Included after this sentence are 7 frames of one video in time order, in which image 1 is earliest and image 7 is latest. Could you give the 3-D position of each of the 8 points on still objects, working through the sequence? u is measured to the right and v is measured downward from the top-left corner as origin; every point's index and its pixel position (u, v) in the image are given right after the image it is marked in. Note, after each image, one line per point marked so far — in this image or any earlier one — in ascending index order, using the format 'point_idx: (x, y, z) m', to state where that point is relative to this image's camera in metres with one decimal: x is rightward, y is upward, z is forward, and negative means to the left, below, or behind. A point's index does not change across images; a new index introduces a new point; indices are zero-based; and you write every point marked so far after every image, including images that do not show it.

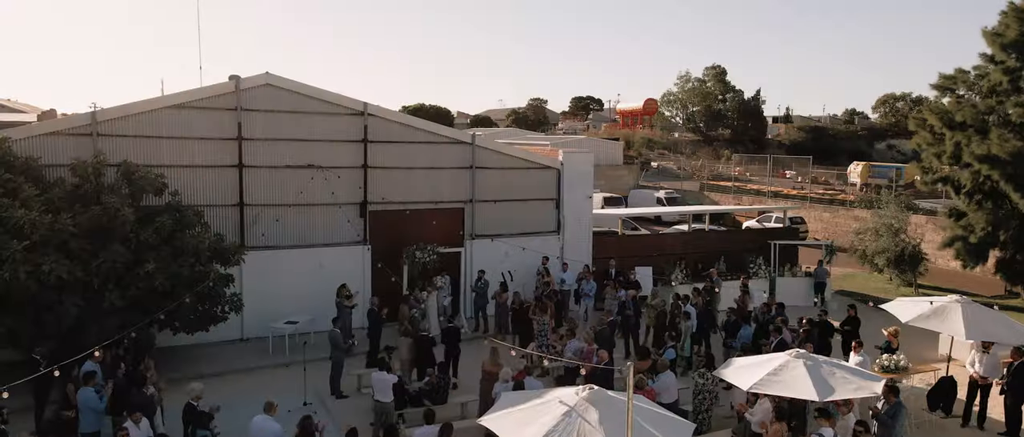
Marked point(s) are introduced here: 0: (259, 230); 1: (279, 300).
0: (-5.7, -0.3, +16.5) m
1: (-5.4, -1.8, +16.7) m
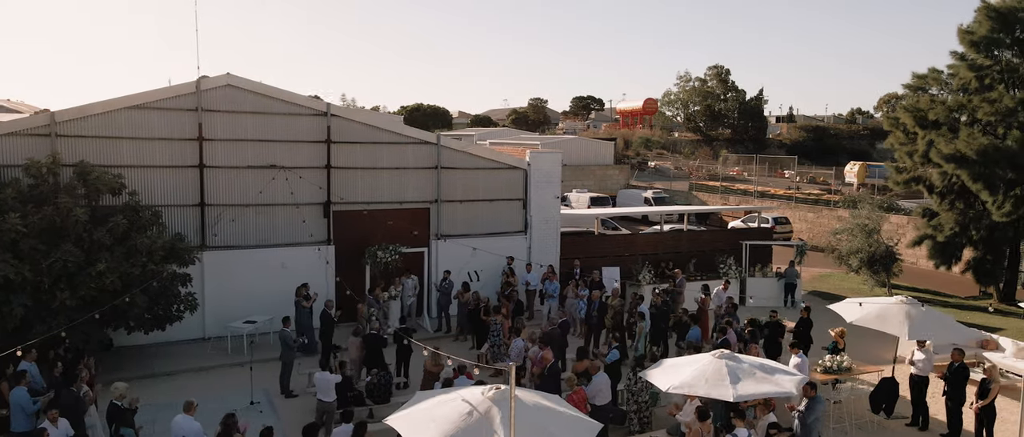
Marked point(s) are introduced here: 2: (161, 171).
0: (-6.6, -0.3, +16.6) m
1: (-6.3, -1.8, +16.8) m
2: (-7.7, +1.0, +15.9) m
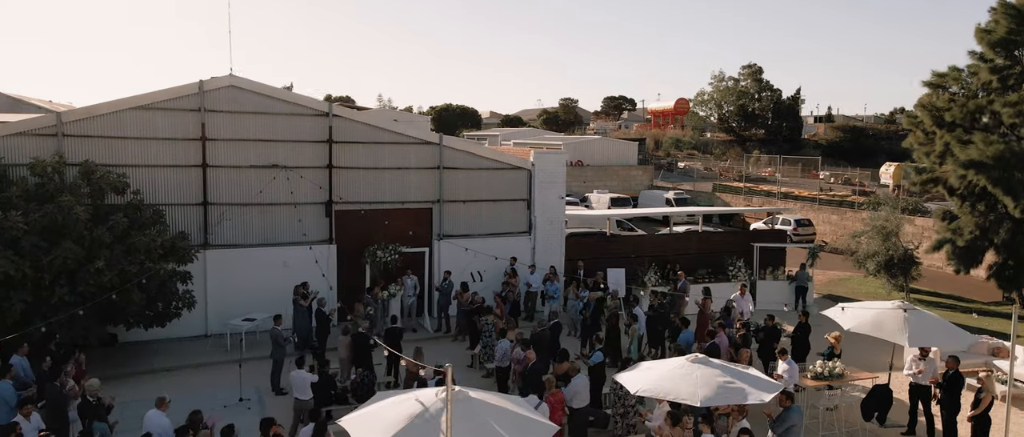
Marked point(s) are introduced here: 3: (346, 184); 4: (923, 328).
0: (-6.7, -0.2, +16.8) m
1: (-6.3, -1.8, +17.0) m
2: (-7.7, +1.1, +16.2) m
3: (-4.1, +0.8, +17.8) m
4: (+6.4, -1.7, +11.3) m
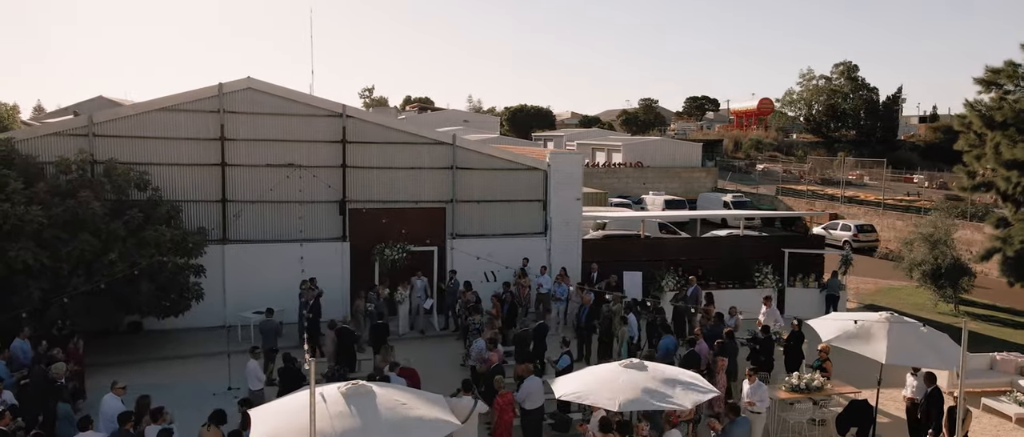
0: (-6.6, -0.2, +17.6) m
1: (-6.2, -1.7, +17.8) m
2: (-7.7, +1.2, +17.1) m
3: (-3.8, +0.9, +18.3) m
4: (+5.8, -1.8, +10.6) m
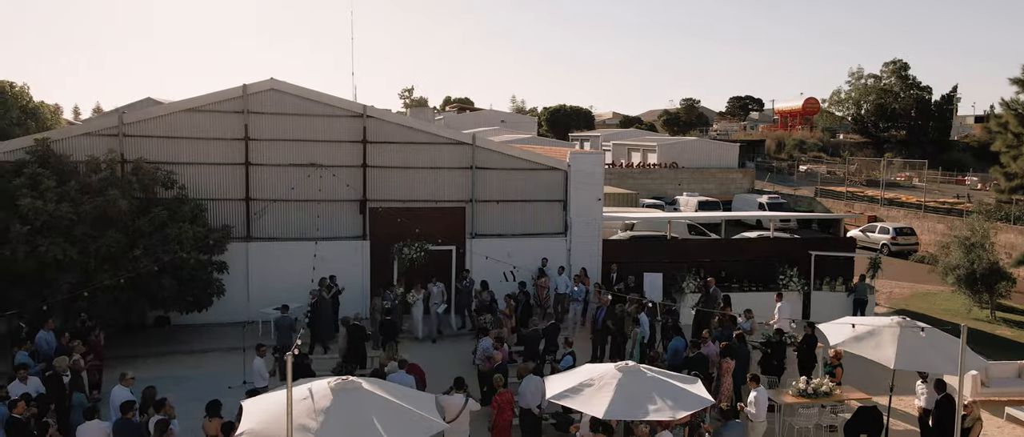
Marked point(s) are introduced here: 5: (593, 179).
0: (-6.1, -0.1, +18.0) m
1: (-5.8, -1.7, +18.1) m
2: (-7.2, +1.2, +17.6) m
3: (-3.4, +0.9, +18.5) m
4: (+5.8, -1.8, +10.3) m
5: (+2.1, +1.1, +19.5) m
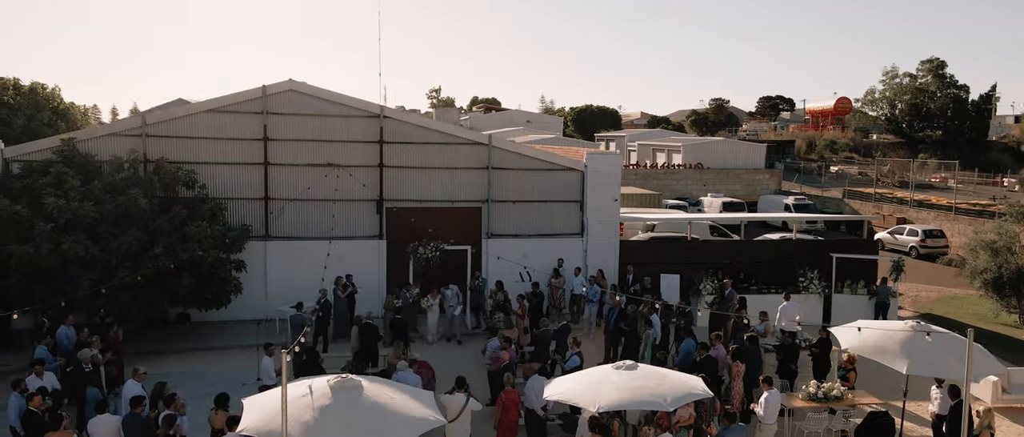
0: (-5.8, -0.1, +18.2) m
1: (-5.4, -1.7, +18.4) m
2: (-6.9, +1.2, +17.9) m
3: (-3.0, +0.9, +18.6) m
4: (+5.9, -1.8, +10.0) m
5: (+2.6, +1.0, +19.4) m
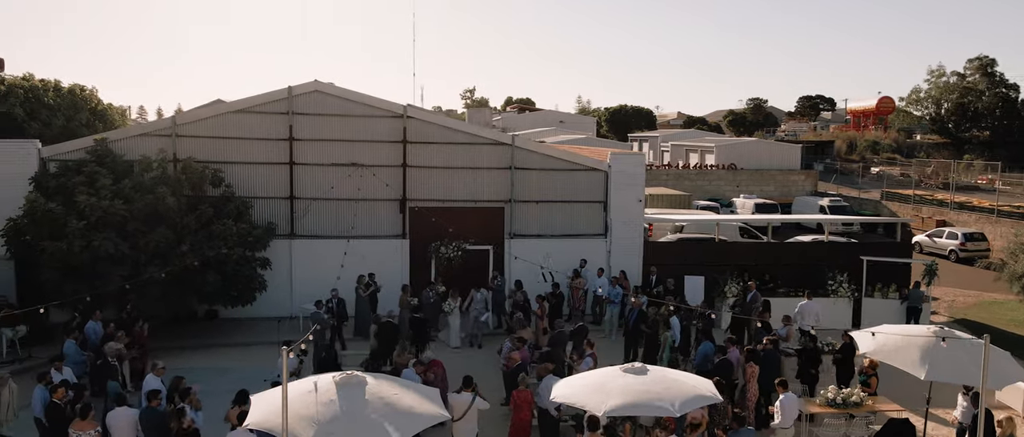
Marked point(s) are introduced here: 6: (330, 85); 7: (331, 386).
0: (-5.2, -0.1, +18.5) m
1: (-4.9, -1.6, +18.6) m
2: (-6.3, +1.3, +18.2) m
3: (-2.4, +0.9, +18.8) m
4: (+6.0, -1.8, +9.7) m
5: (+3.2, +1.0, +19.3) m
6: (-4.5, +3.3, +18.1) m
7: (-2.0, -1.8, +8.0) m
